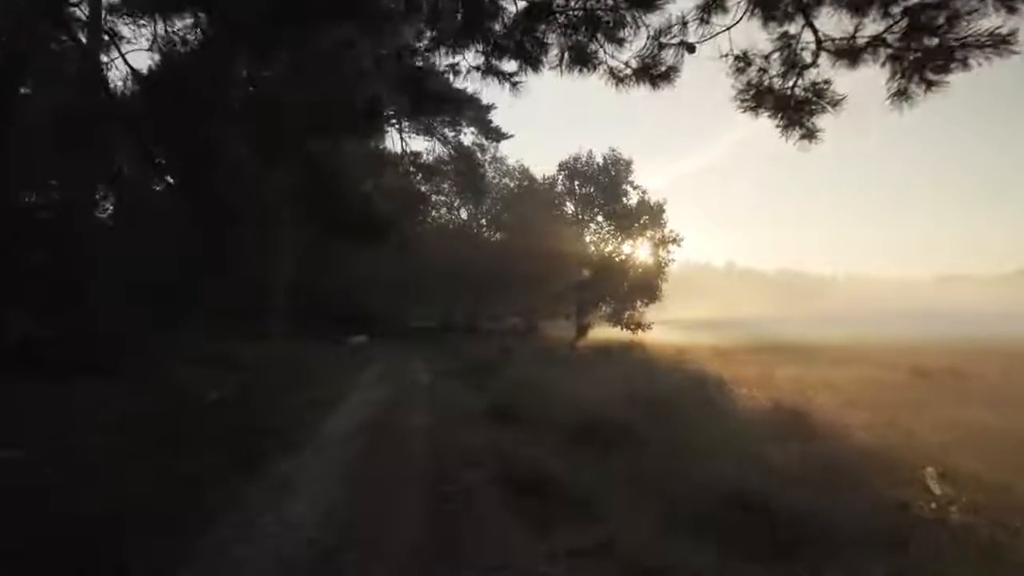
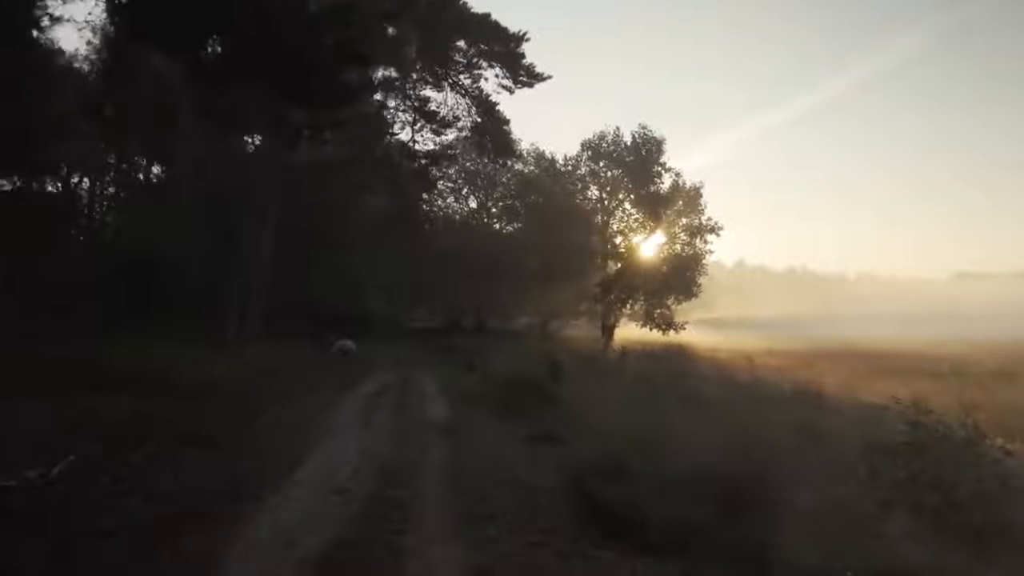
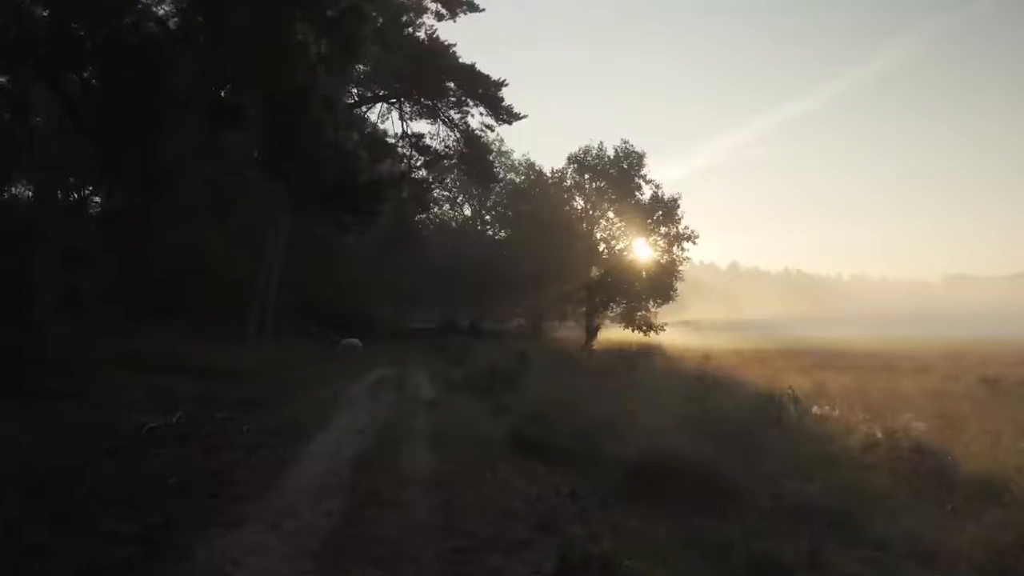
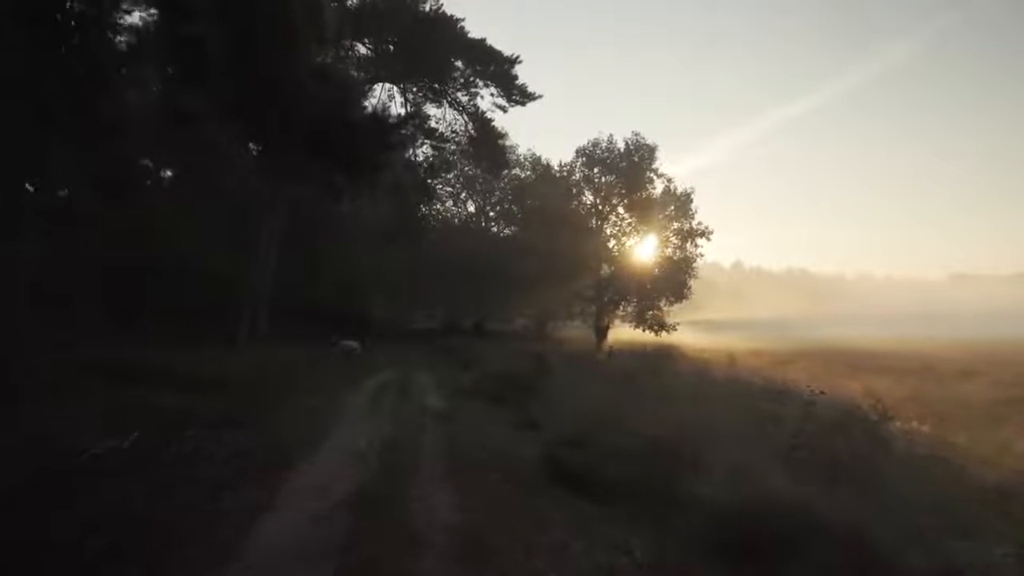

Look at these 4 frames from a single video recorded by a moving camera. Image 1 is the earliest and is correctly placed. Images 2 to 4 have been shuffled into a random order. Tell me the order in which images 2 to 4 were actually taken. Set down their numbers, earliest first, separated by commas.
3, 4, 2
